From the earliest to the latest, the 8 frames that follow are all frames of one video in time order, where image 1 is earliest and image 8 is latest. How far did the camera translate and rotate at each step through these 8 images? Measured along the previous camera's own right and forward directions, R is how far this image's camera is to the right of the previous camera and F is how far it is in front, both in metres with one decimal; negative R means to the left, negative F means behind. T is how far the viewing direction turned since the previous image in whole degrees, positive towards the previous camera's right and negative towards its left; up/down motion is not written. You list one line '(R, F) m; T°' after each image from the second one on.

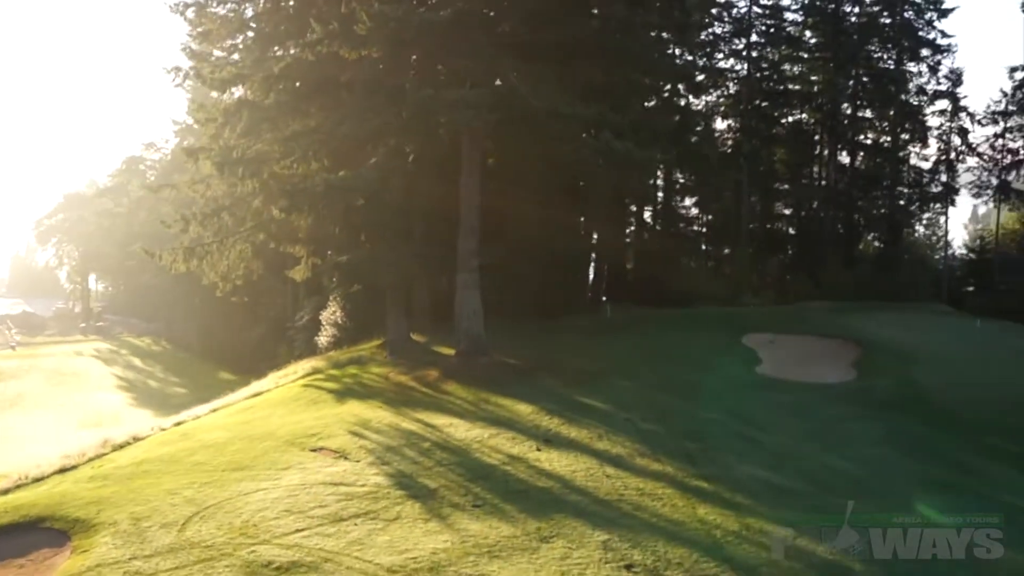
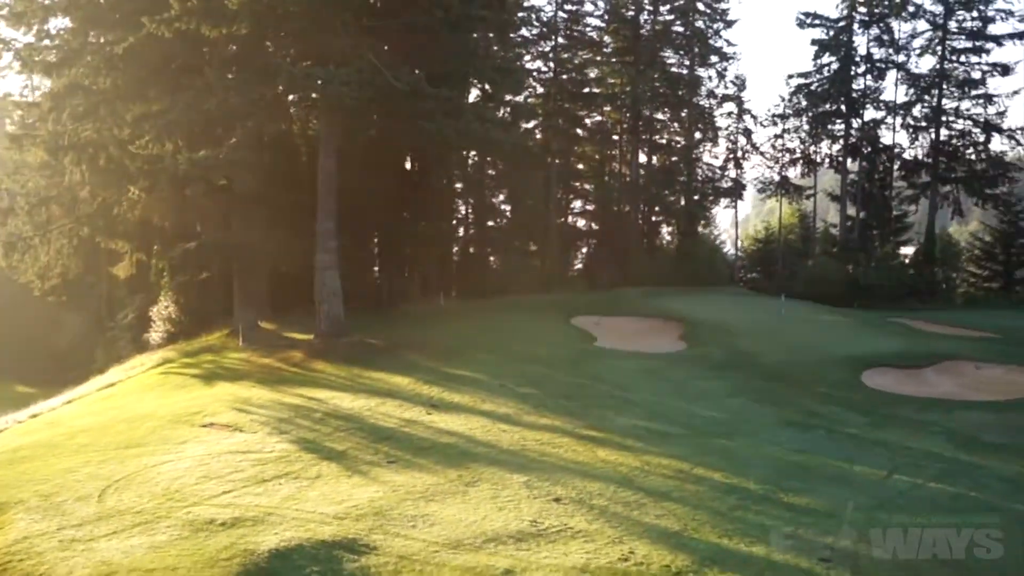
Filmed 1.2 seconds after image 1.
(-1.4, -0.4) m; +12°
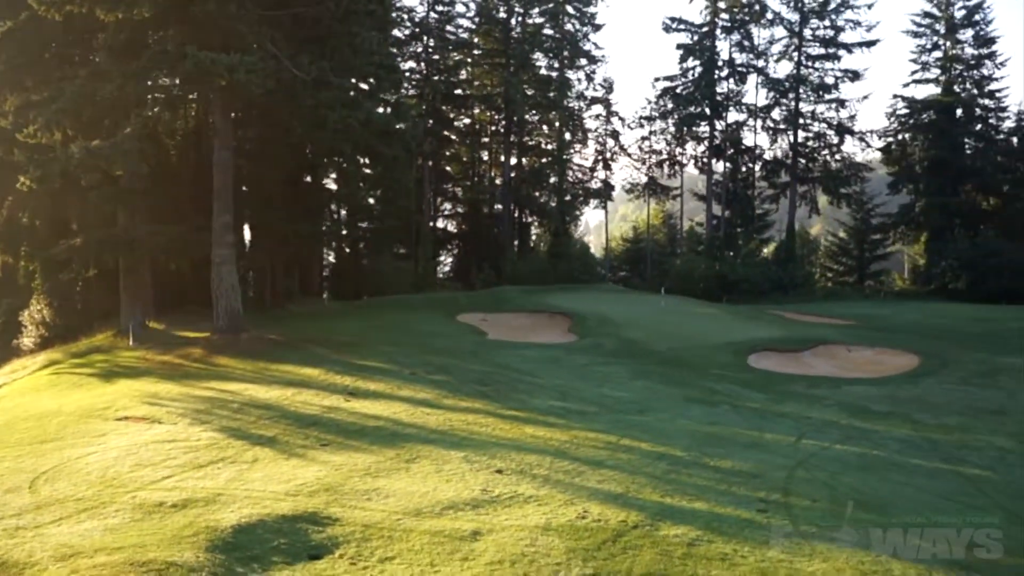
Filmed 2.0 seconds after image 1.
(-0.8, -0.2) m; +8°
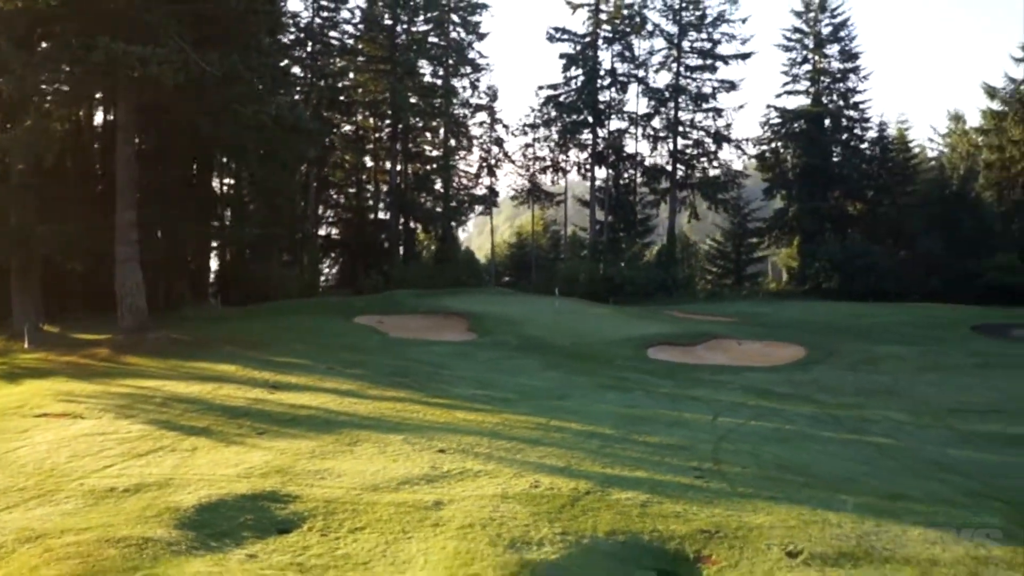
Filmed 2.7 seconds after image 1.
(-0.7, -0.3) m; +7°
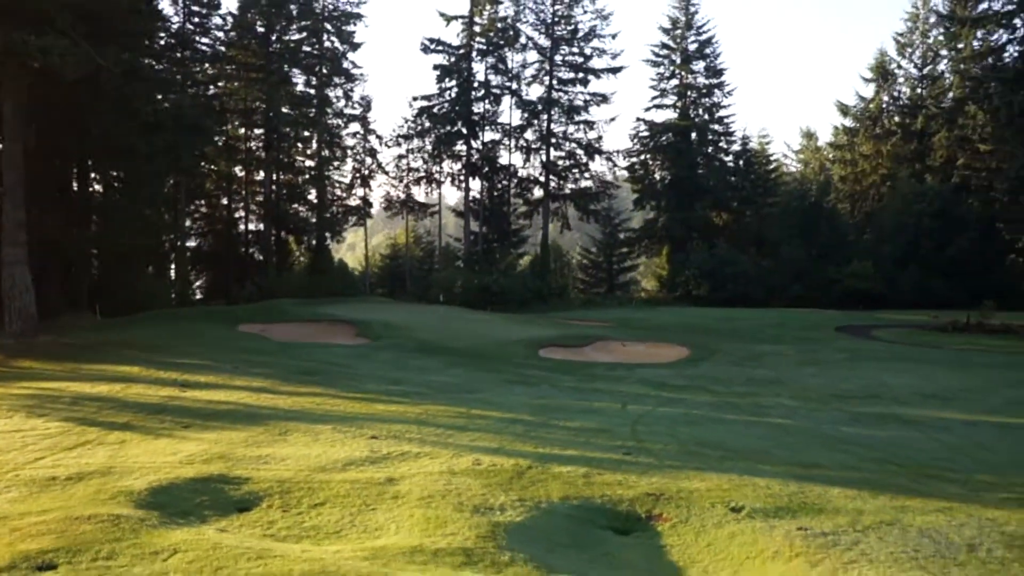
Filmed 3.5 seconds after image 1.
(-0.8, -0.3) m; +8°
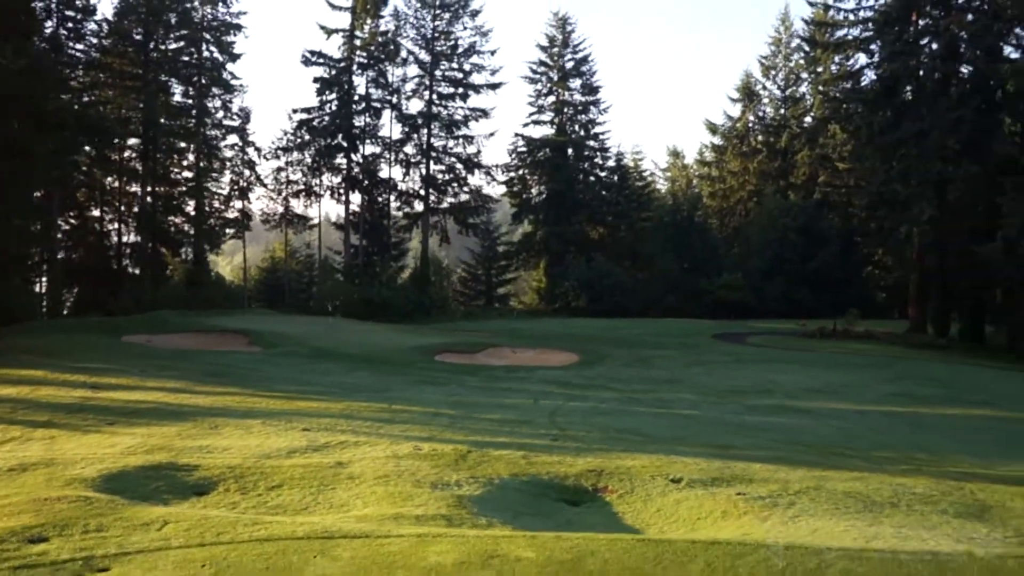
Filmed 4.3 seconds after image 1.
(-0.7, -0.4) m; +7°
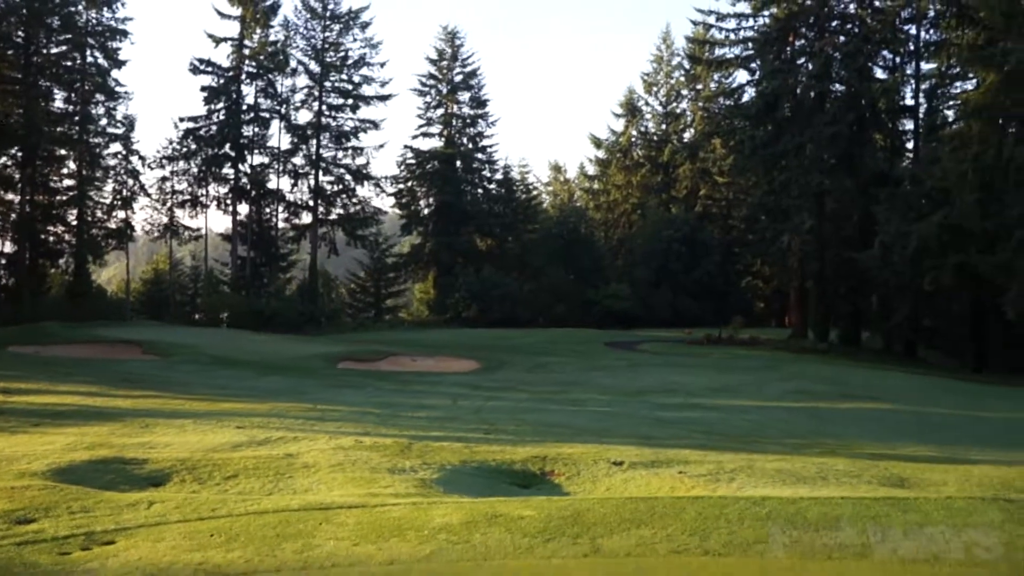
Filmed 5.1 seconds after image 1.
(-0.6, -0.3) m; +7°
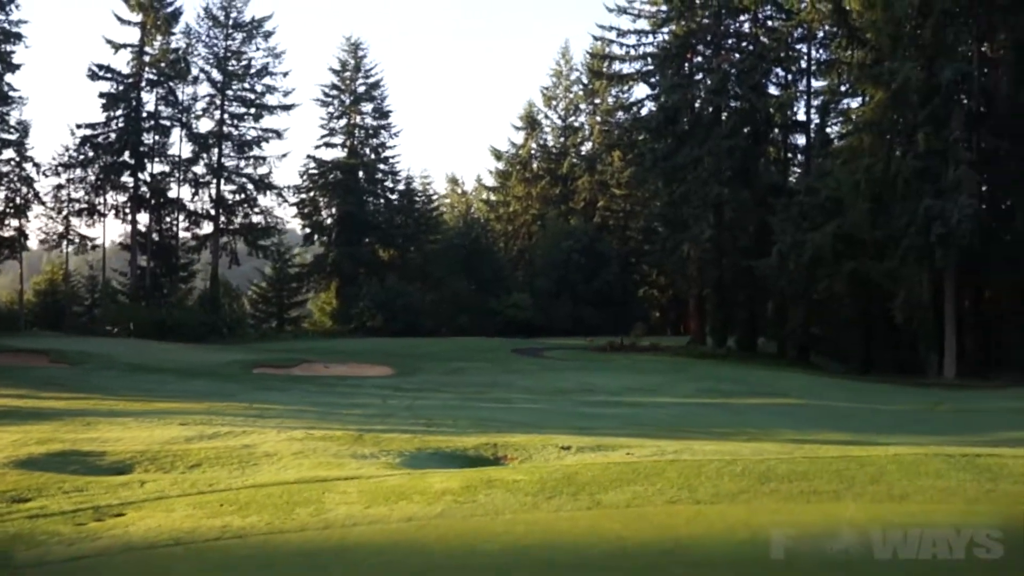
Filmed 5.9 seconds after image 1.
(-0.5, -0.4) m; +6°
